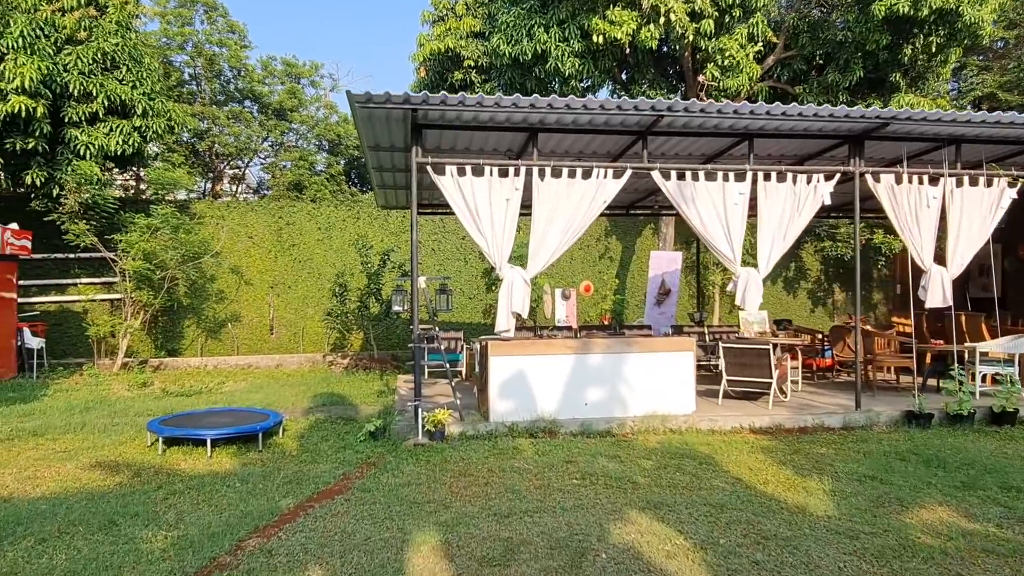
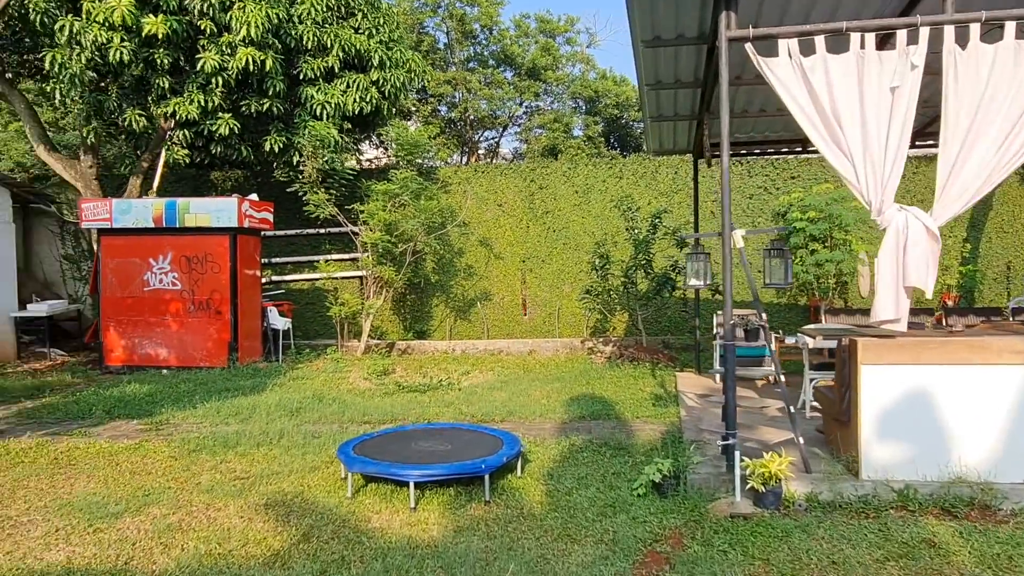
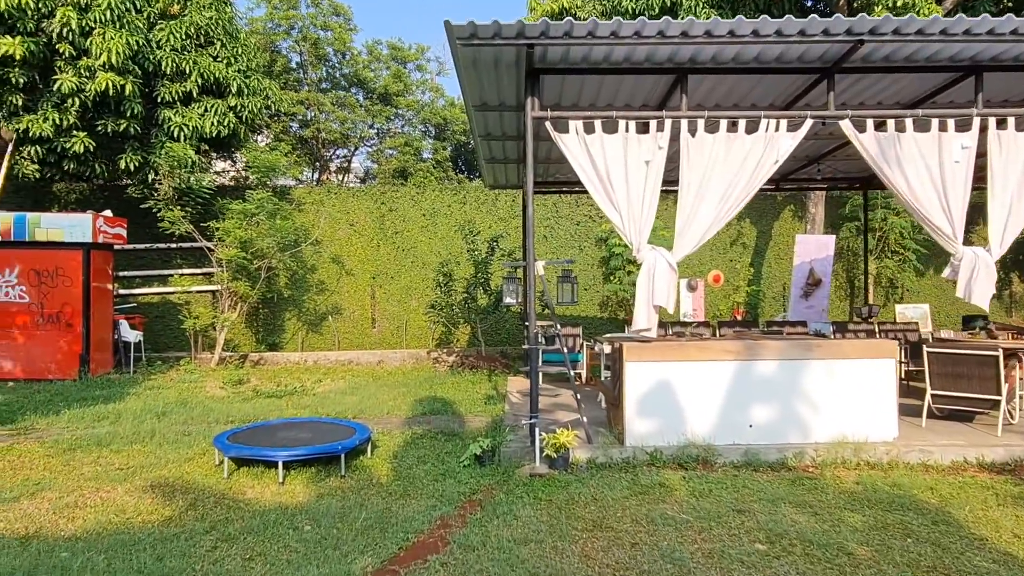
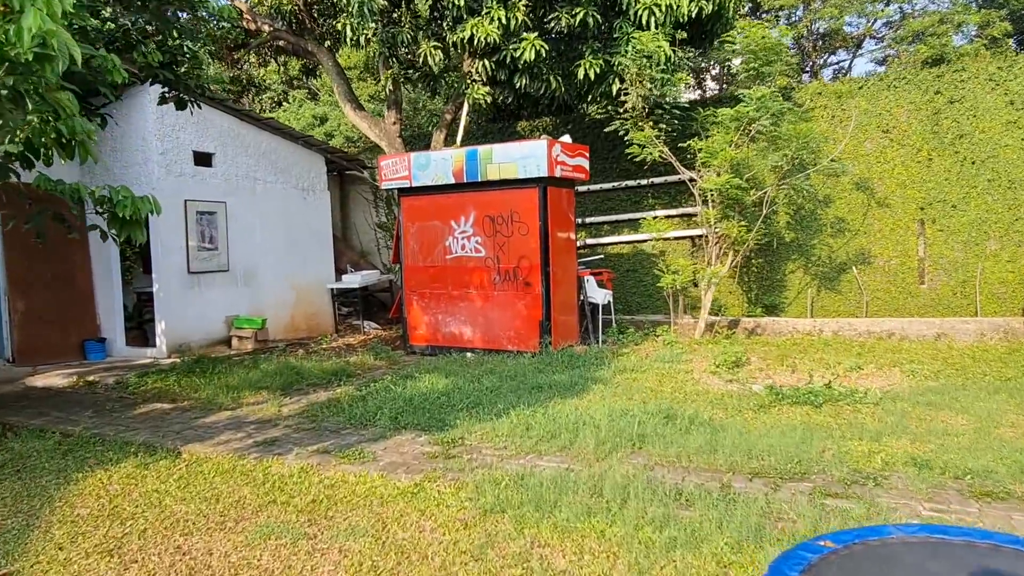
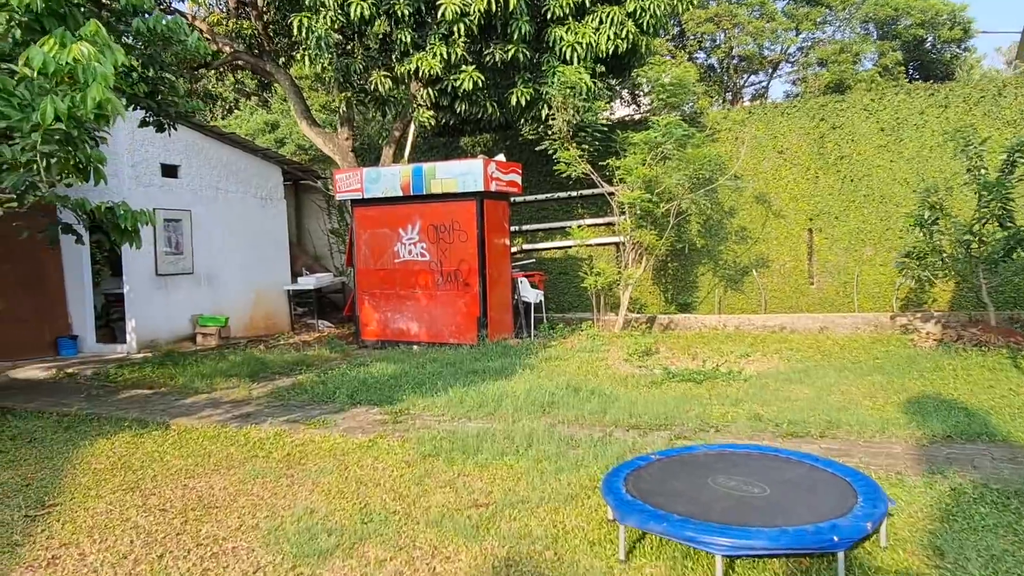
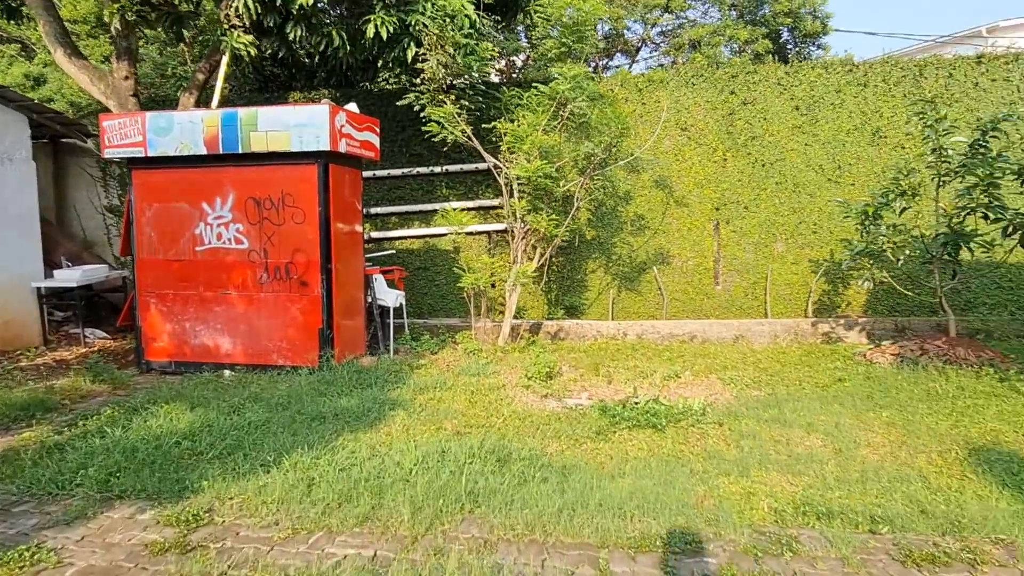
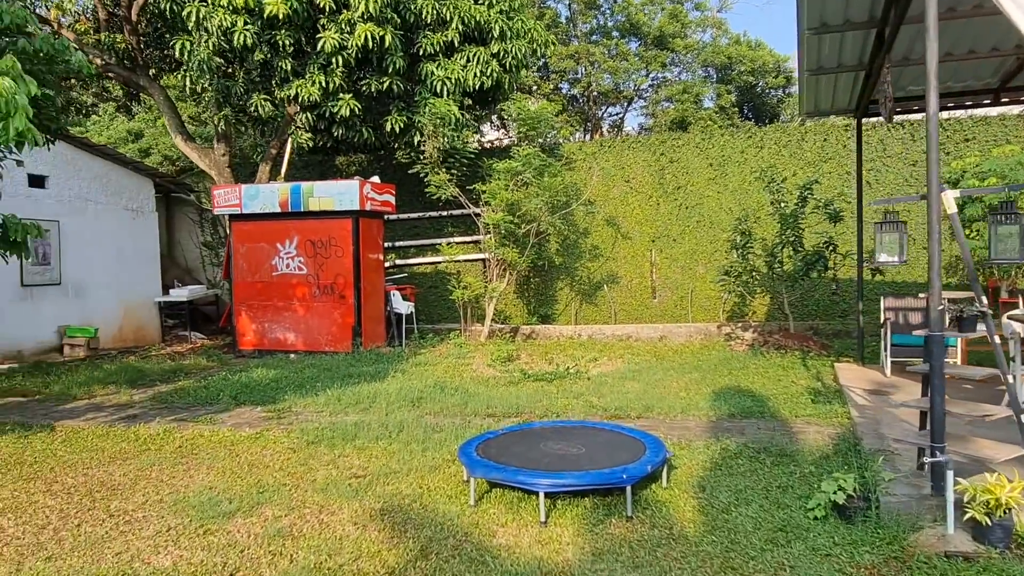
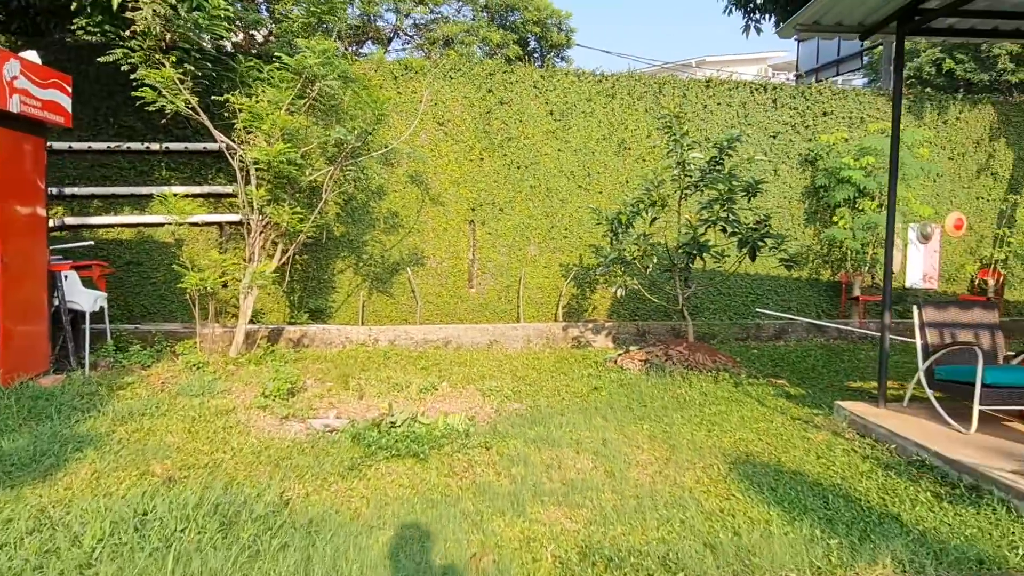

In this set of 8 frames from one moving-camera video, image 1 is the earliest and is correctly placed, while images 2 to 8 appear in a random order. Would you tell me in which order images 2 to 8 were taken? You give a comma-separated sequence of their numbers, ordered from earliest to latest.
3, 2, 7, 5, 4, 6, 8
